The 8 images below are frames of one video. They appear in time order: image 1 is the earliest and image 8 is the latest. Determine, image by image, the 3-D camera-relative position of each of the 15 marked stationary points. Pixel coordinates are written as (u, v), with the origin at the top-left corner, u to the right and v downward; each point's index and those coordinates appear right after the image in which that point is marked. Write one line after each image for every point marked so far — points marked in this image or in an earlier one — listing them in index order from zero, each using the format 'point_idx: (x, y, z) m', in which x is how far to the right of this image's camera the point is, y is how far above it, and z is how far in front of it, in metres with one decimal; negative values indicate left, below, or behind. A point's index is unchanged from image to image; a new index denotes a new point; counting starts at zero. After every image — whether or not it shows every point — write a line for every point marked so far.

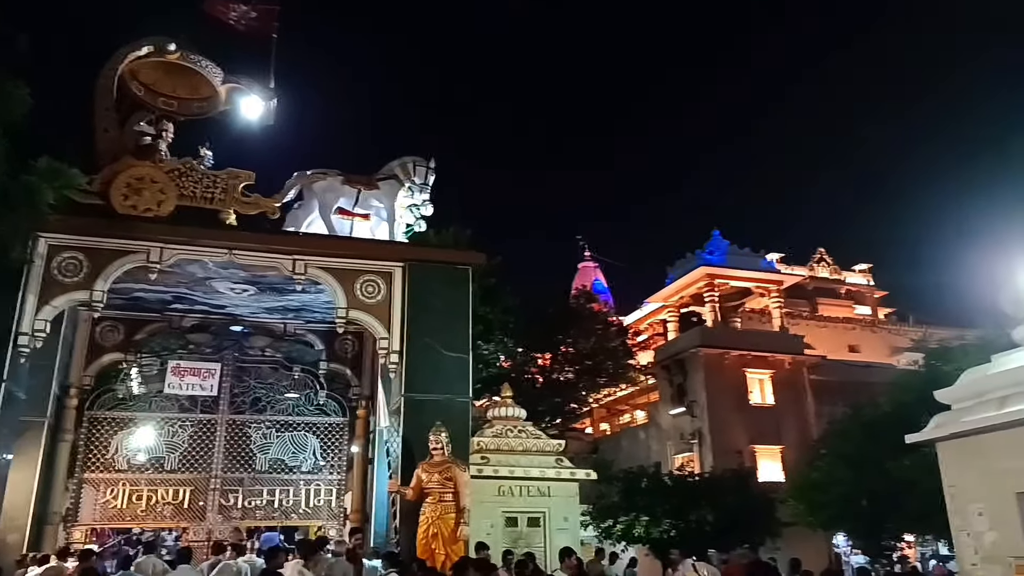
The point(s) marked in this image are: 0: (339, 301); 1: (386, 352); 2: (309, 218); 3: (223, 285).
0: (-2.6, -0.2, +11.0) m
1: (-1.9, -1.0, +11.0) m
2: (-3.2, +1.1, +11.3) m
3: (-4.6, +0.1, +11.4) m
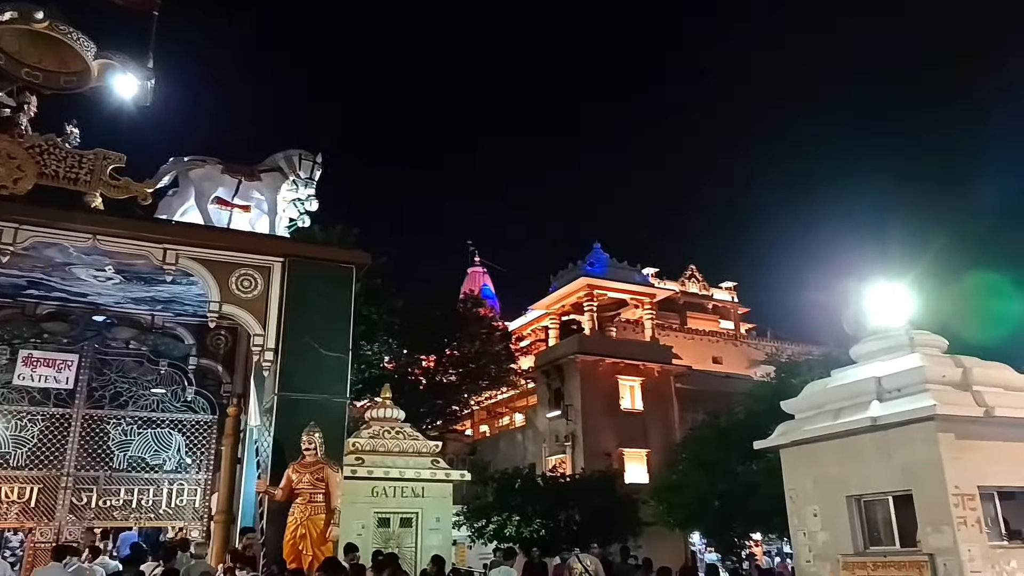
0: (-4.4, -0.1, +10.6) m
1: (-3.7, -0.9, +10.6) m
2: (-4.9, +1.2, +10.8) m
3: (-6.3, +0.3, +10.7) m
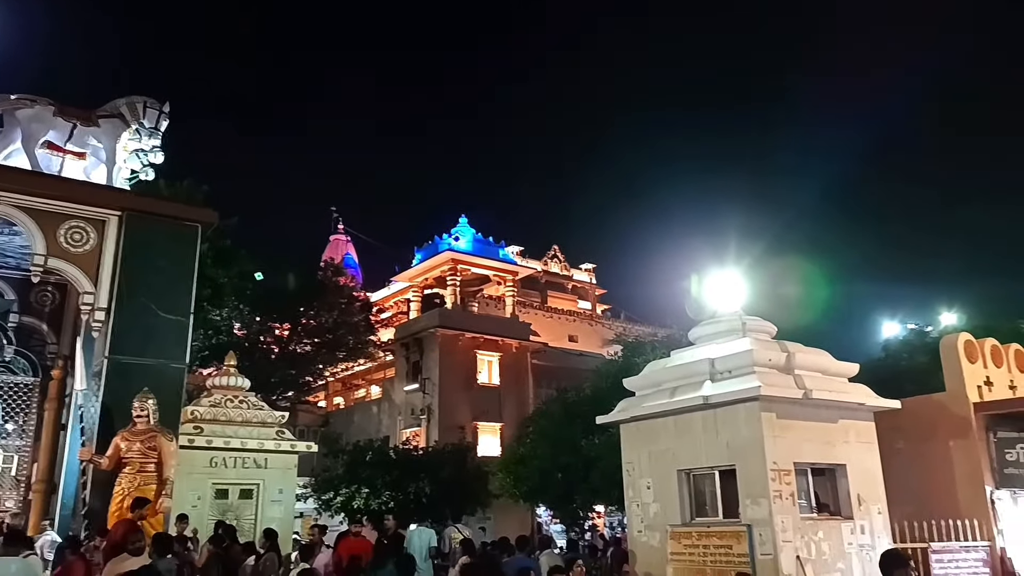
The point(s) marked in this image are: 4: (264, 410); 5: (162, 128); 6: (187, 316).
0: (-6.4, +0.6, +9.8) m
1: (-5.8, -0.3, +10.0) m
2: (-6.9, +1.9, +9.9) m
3: (-8.3, +1.0, +9.7) m
4: (-3.7, -1.8, +11.0) m
5: (-5.2, +2.4, +10.9) m
6: (-4.6, -0.4, +10.4) m
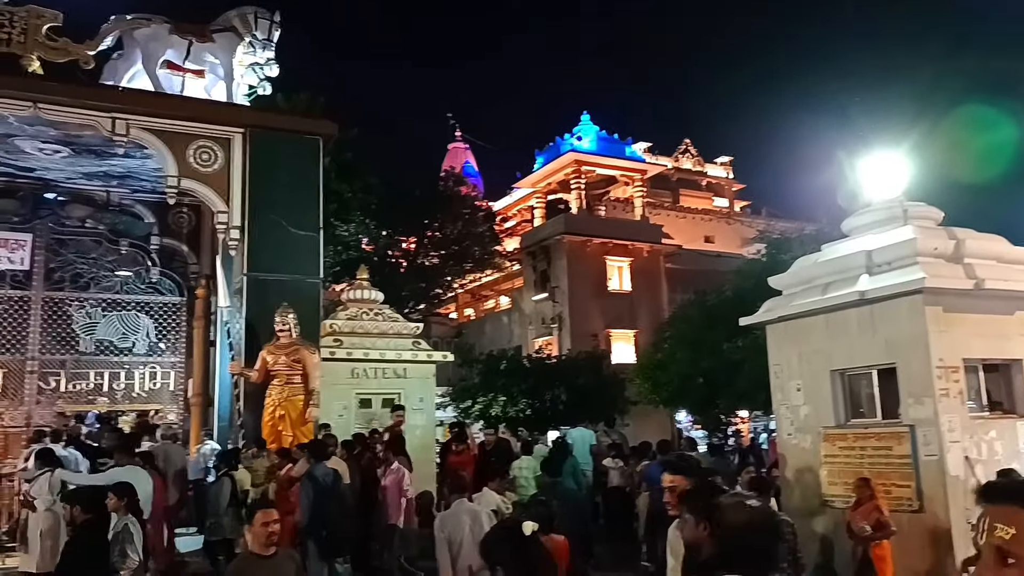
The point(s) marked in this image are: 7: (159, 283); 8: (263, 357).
0: (-4.7, +1.6, +9.9) m
1: (-4.0, +0.8, +10.1) m
2: (-5.2, +3.0, +9.9) m
3: (-6.6, +2.0, +9.9) m
4: (-1.7, -0.5, +11.0) m
5: (-3.5, +3.6, +10.6) m
6: (-2.8, +0.8, +10.3) m
7: (-5.7, +0.1, +11.7) m
8: (-3.3, -0.9, +9.5) m
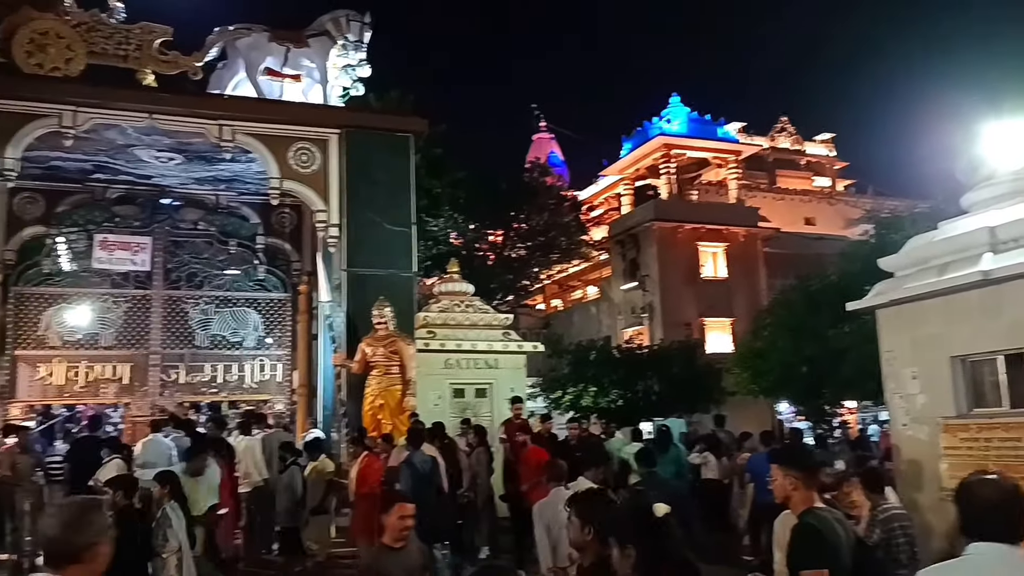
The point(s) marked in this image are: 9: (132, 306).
0: (-3.4, +1.7, +10.4) m
1: (-2.7, +0.9, +10.5) m
2: (-4.0, +3.0, +10.5) m
3: (-5.4, +2.0, +10.7) m
4: (-0.3, -0.4, +11.1) m
5: (-2.2, +3.7, +10.9) m
6: (-1.5, +0.9, +10.6) m
7: (-4.2, +0.1, +12.3) m
8: (-2.0, -0.8, +9.8) m
9: (-6.1, -0.3, +11.6) m
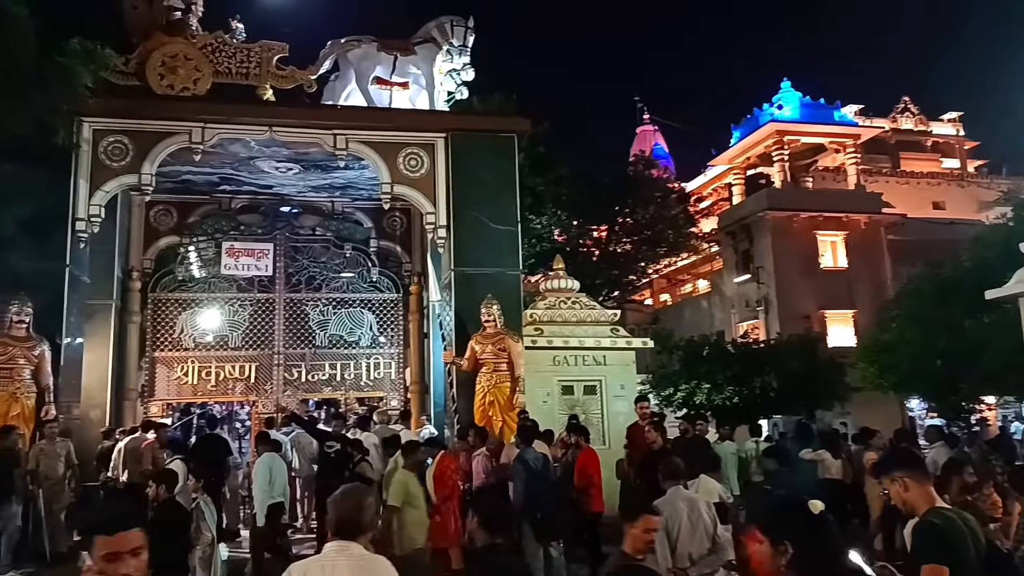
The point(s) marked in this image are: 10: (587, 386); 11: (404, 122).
0: (-1.9, +1.7, +10.7) m
1: (-1.2, +0.9, +10.7) m
2: (-2.5, +3.0, +10.9) m
3: (-3.8, +1.9, +11.2) m
4: (+1.3, -0.3, +11.0) m
5: (-0.7, +3.7, +11.1) m
6: (+0.1, +0.9, +10.7) m
7: (-2.3, +0.1, +12.8) m
8: (-0.5, -0.8, +10.0) m
9: (-4.3, -0.3, +12.3) m
10: (+1.1, -1.5, +10.7) m
11: (-1.6, +2.4, +10.6) m
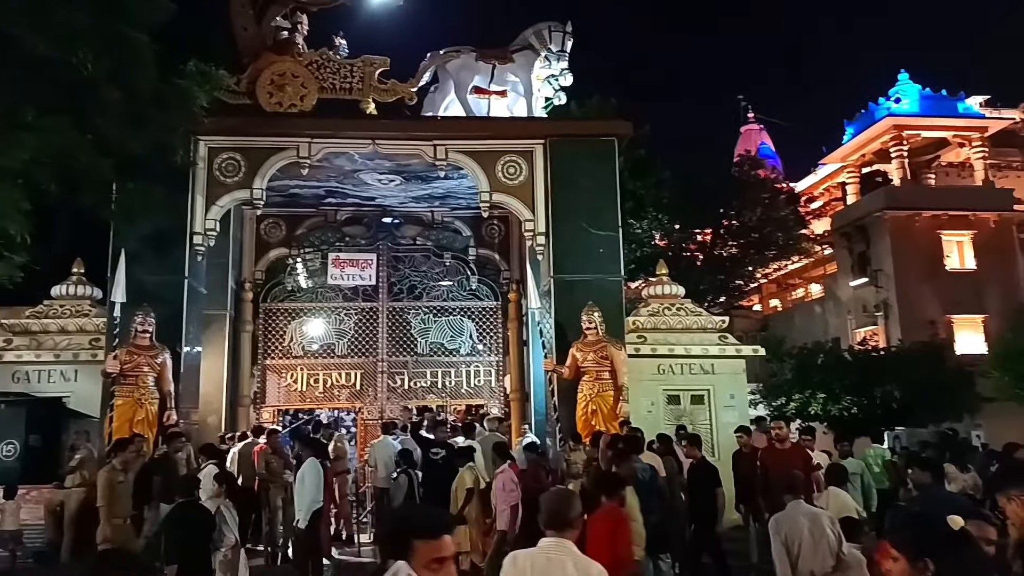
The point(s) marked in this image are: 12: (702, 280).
0: (-0.4, +1.5, +10.8) m
1: (+0.3, +0.8, +10.7) m
2: (-1.0, +2.9, +11.0) m
3: (-2.3, +1.8, +11.5) m
4: (+2.8, -0.4, +10.7) m
5: (+0.8, +3.6, +11.0) m
6: (+1.5, +0.8, +10.5) m
7: (-0.6, 0.0, +12.8) m
8: (+0.9, -0.9, +9.8) m
9: (-2.6, -0.5, +12.6) m
10: (+2.6, -1.5, +10.3) m
11: (-0.1, +2.3, +10.6) m
12: (+4.4, +0.2, +17.7) m
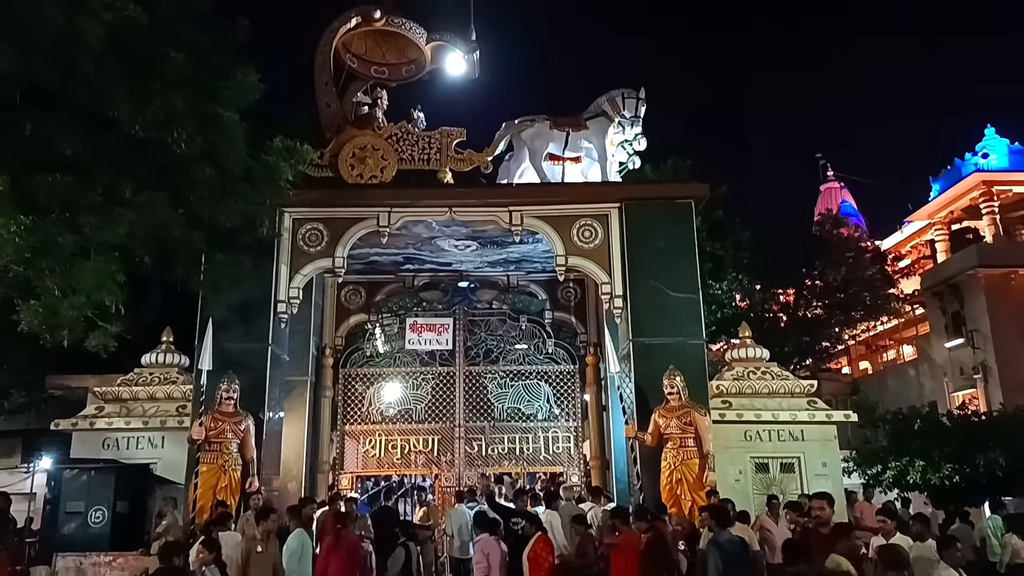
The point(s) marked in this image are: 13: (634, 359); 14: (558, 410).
0: (+0.7, +0.6, +10.8) m
1: (+1.4, -0.2, +10.6) m
2: (+0.1, +1.9, +11.2) m
3: (-1.1, +0.7, +11.7) m
4: (+4.0, -1.3, +10.4) m
5: (+2.0, +2.7, +11.1) m
6: (+2.7, -0.1, +10.4) m
7: (+0.7, -1.1, +12.8) m
8: (+2.0, -1.8, +9.7) m
9: (-1.3, -1.6, +12.6) m
10: (+3.7, -2.4, +10.0) m
11: (+1.0, +1.4, +10.7) m
12: (+6.1, -1.2, +17.3) m
13: (+1.7, -1.0, +10.2) m
14: (+0.8, -2.1, +12.5) m
